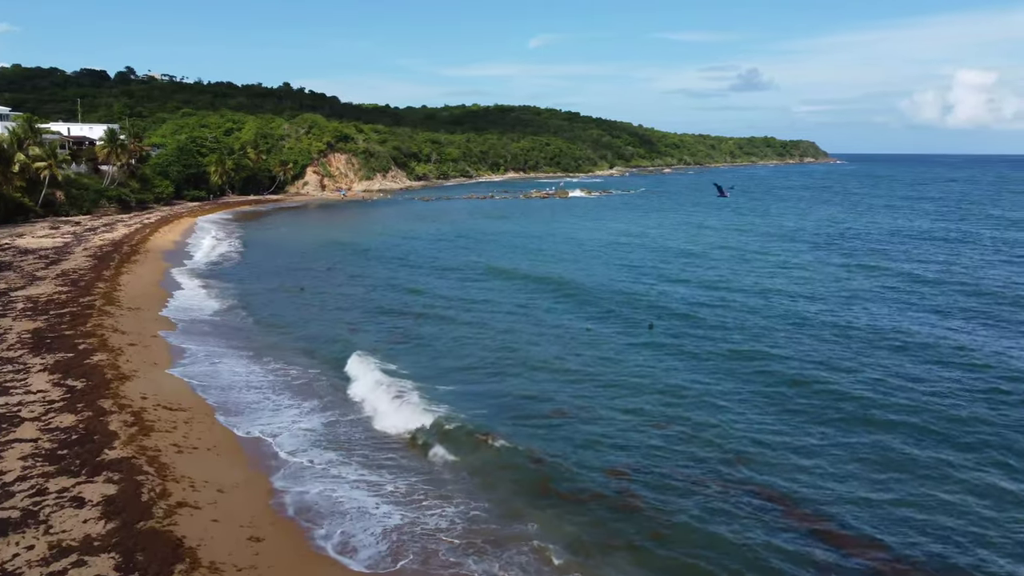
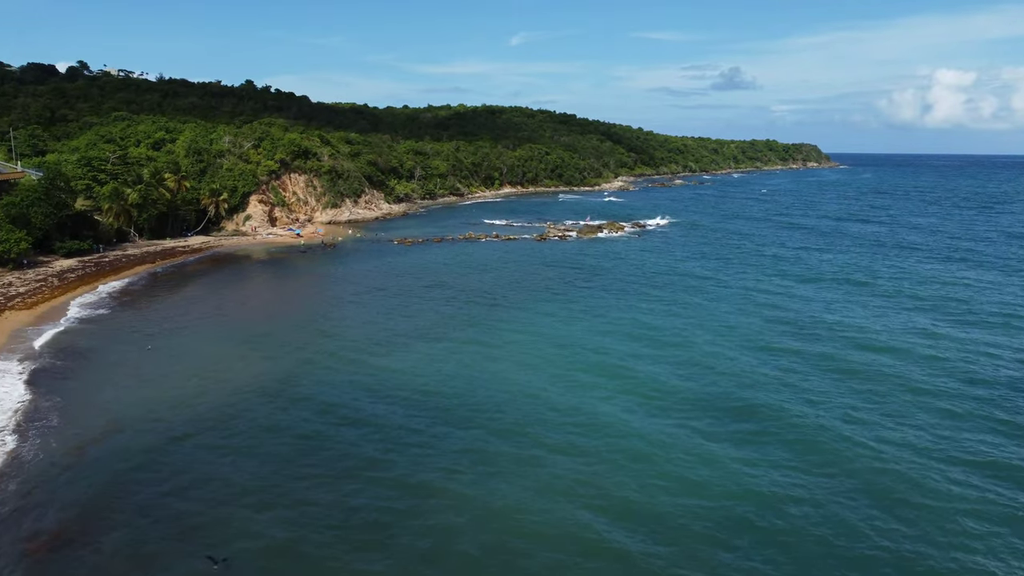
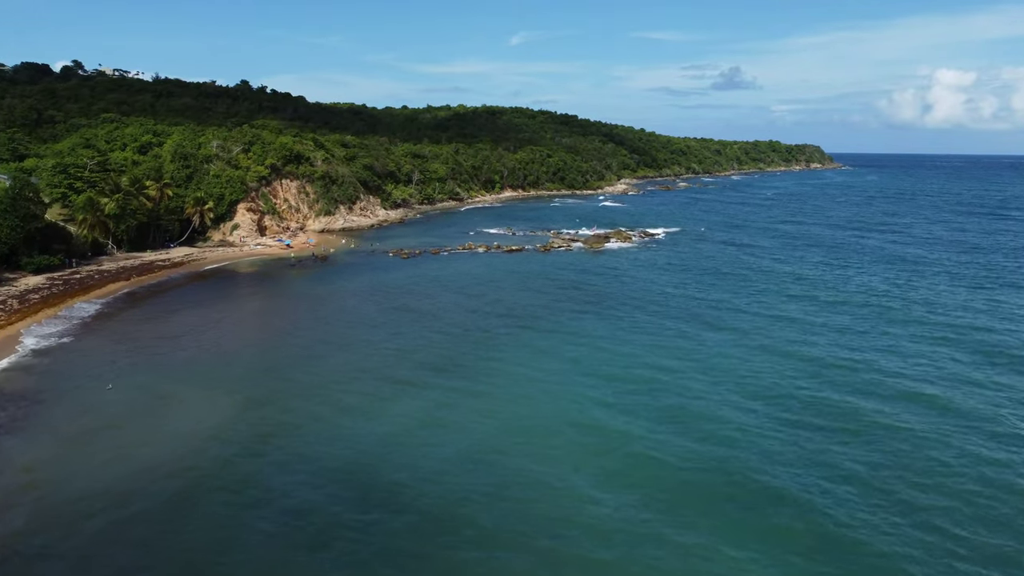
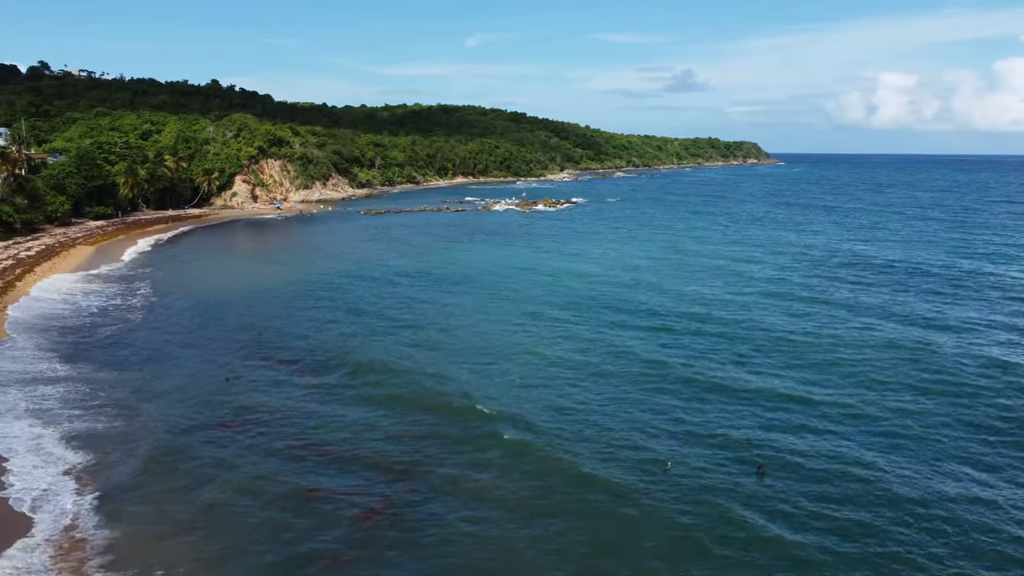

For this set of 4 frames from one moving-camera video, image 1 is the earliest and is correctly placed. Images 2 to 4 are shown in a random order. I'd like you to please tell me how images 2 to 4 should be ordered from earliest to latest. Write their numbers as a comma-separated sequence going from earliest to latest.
4, 2, 3
